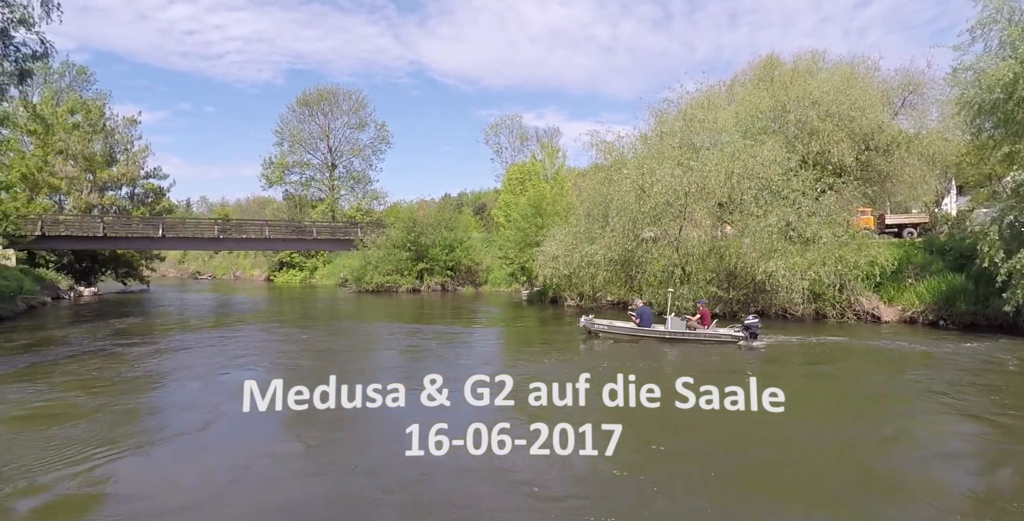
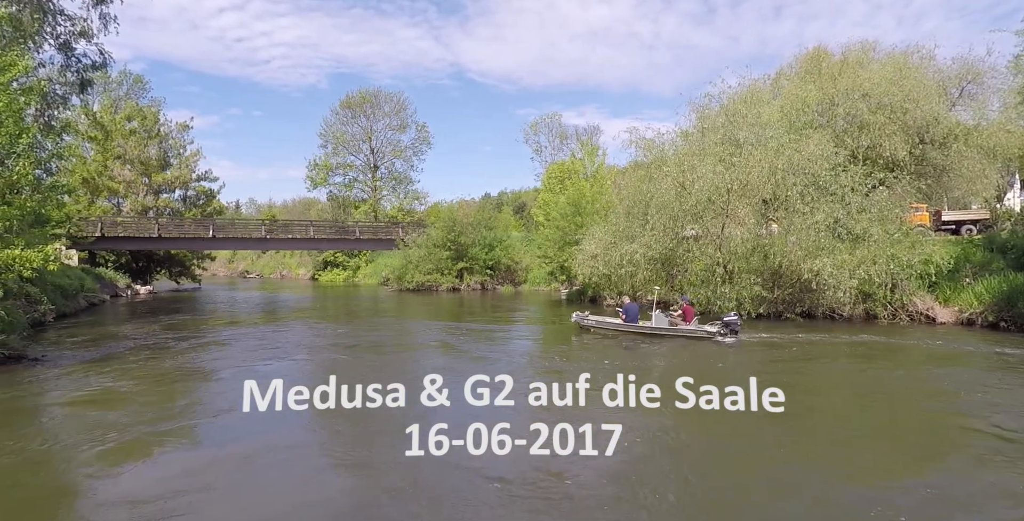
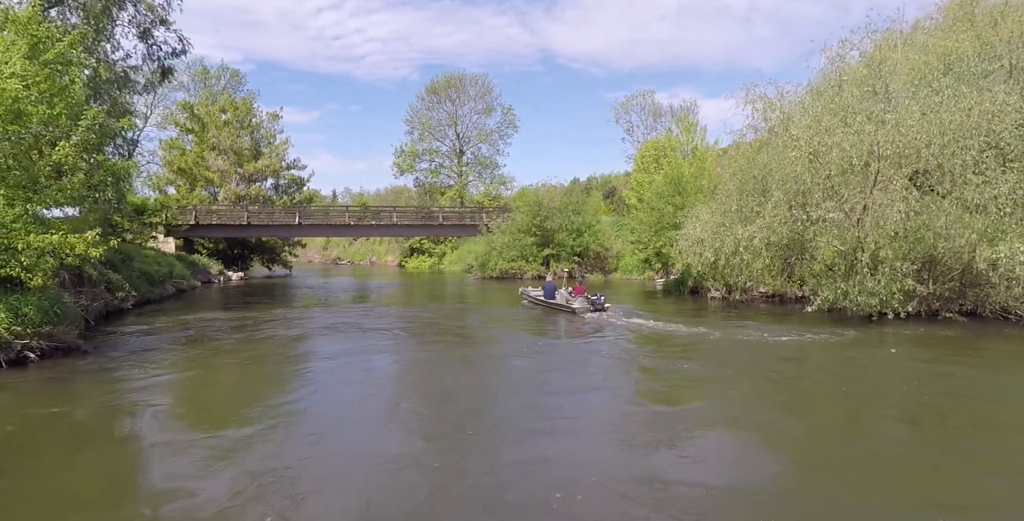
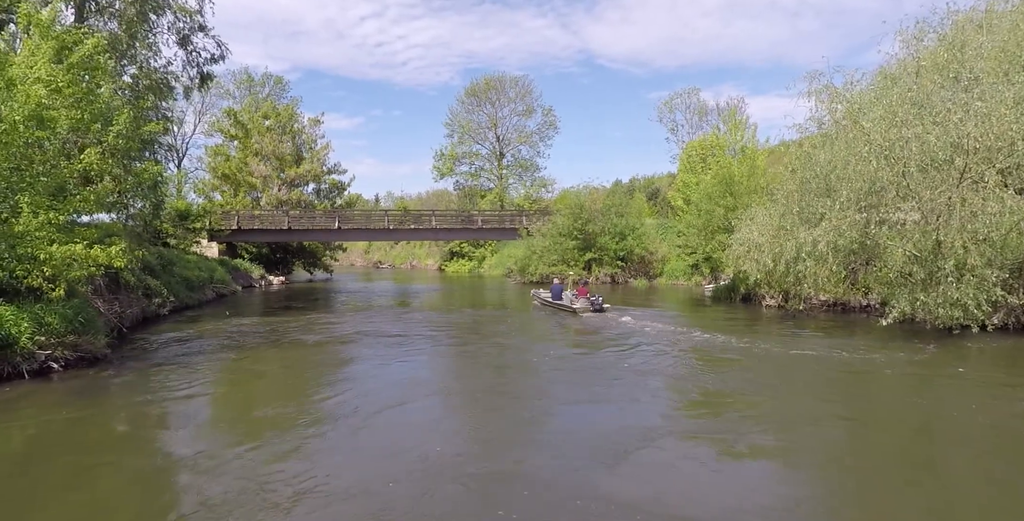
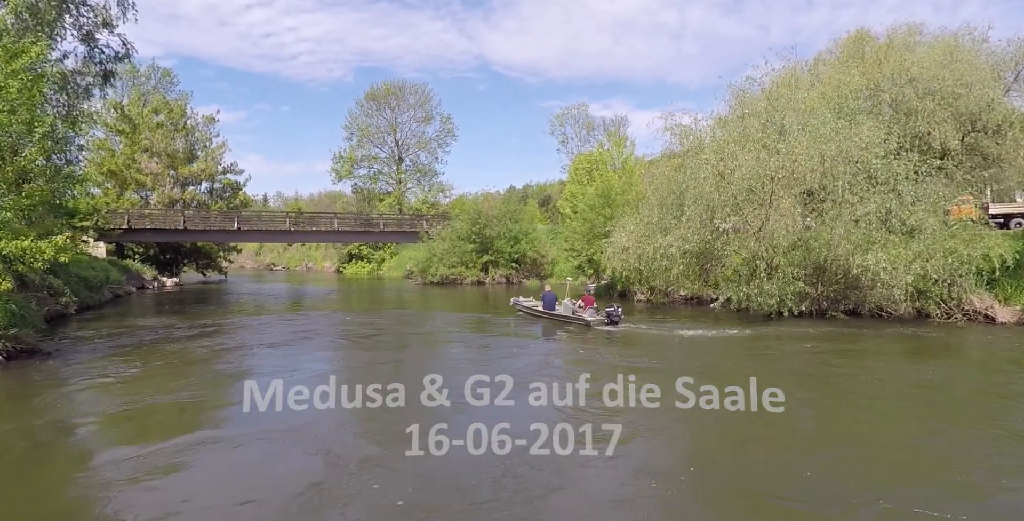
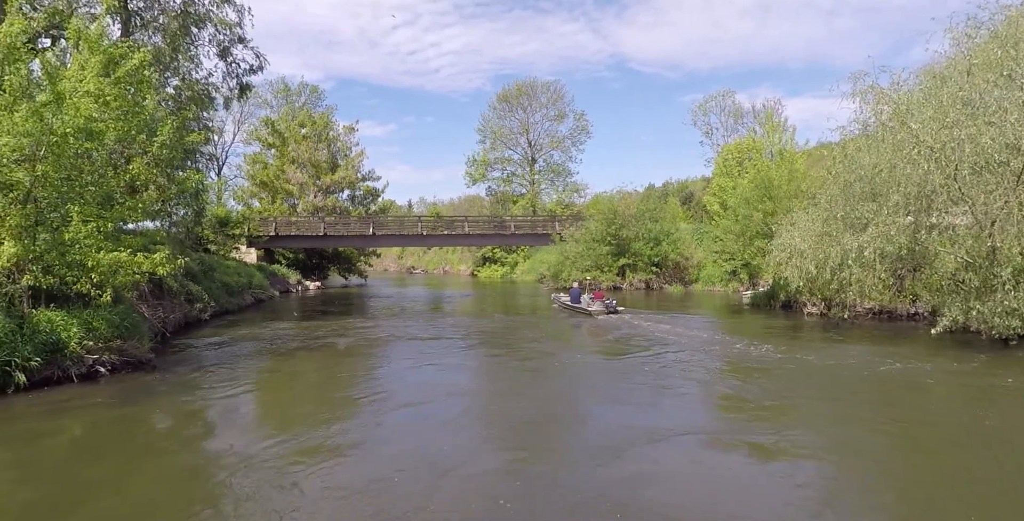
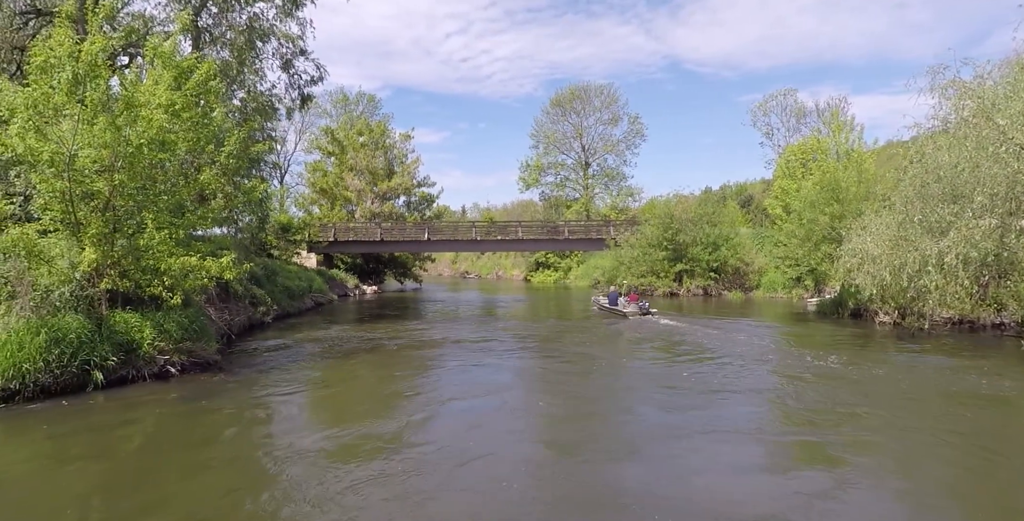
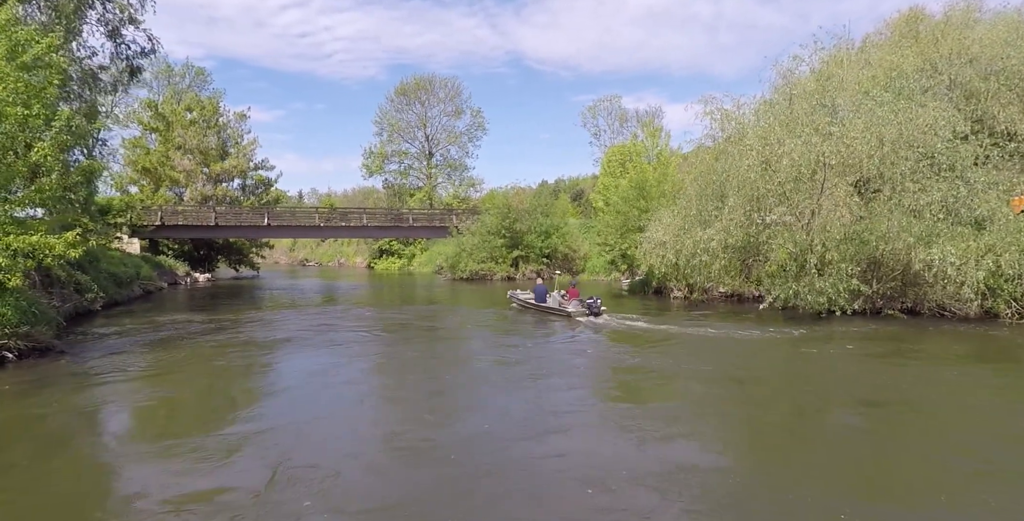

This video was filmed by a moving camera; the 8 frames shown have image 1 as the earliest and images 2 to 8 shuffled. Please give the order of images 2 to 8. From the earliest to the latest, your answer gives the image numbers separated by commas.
2, 5, 8, 3, 4, 6, 7
